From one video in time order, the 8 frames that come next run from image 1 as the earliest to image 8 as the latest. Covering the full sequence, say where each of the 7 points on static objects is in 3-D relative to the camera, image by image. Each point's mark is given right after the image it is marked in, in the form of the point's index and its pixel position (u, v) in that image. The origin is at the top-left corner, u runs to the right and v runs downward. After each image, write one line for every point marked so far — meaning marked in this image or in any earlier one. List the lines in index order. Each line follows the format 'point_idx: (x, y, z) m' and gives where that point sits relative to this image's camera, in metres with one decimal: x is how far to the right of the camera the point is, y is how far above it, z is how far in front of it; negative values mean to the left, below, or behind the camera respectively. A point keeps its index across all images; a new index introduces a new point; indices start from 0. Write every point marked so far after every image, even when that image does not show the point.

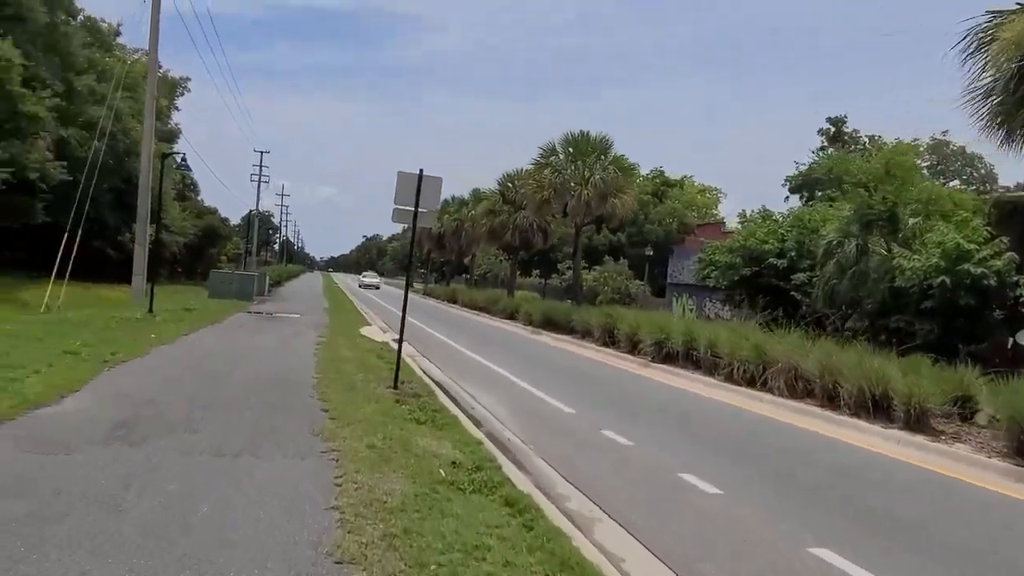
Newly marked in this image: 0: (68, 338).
0: (-6.7, -0.8, +11.0) m
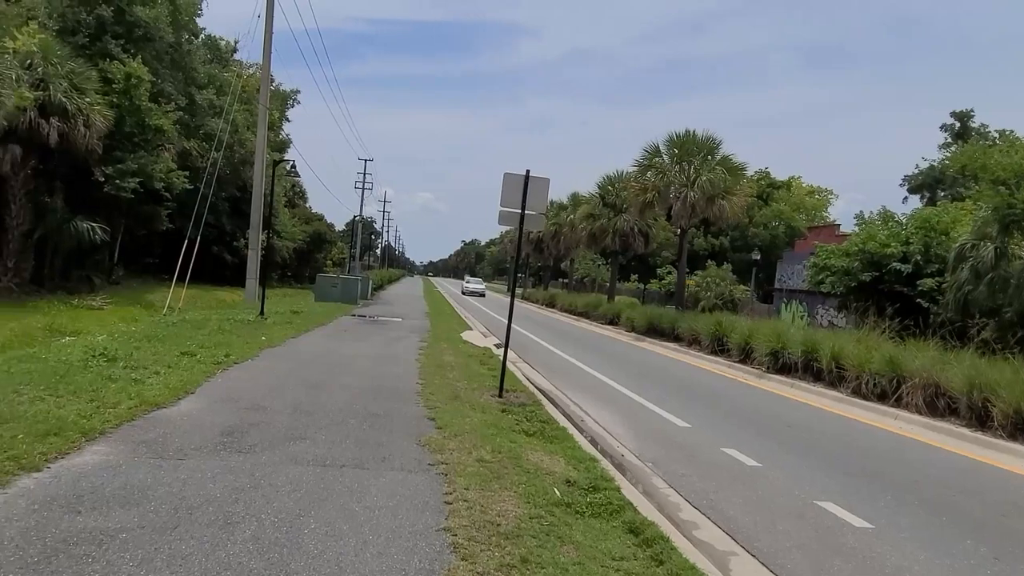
0: (-5.1, -0.8, +11.4) m
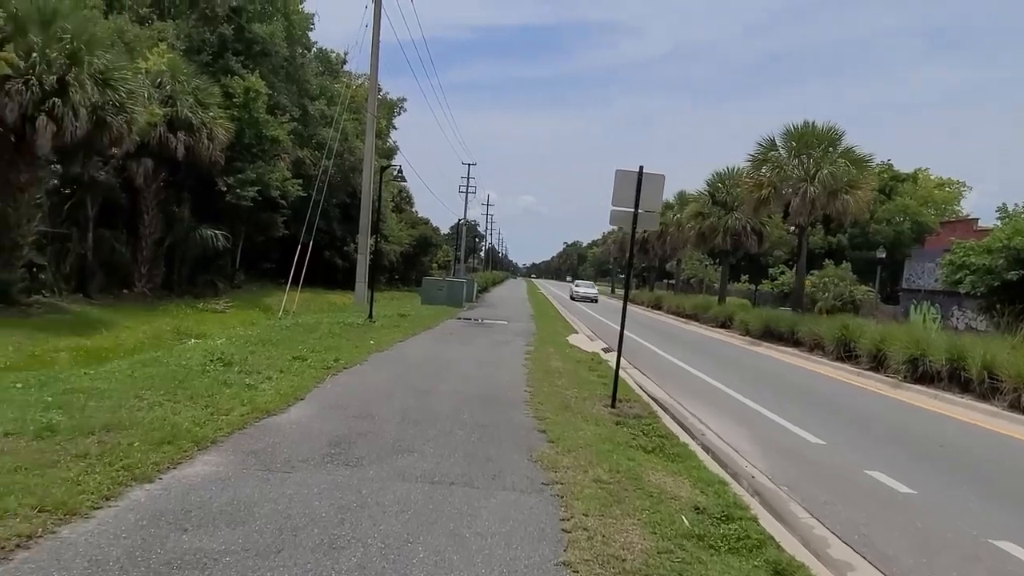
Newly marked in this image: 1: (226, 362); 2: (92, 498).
0: (-3.4, -0.9, +11.5) m
1: (-3.5, -0.9, +9.0) m
2: (-2.3, -1.1, +4.0) m
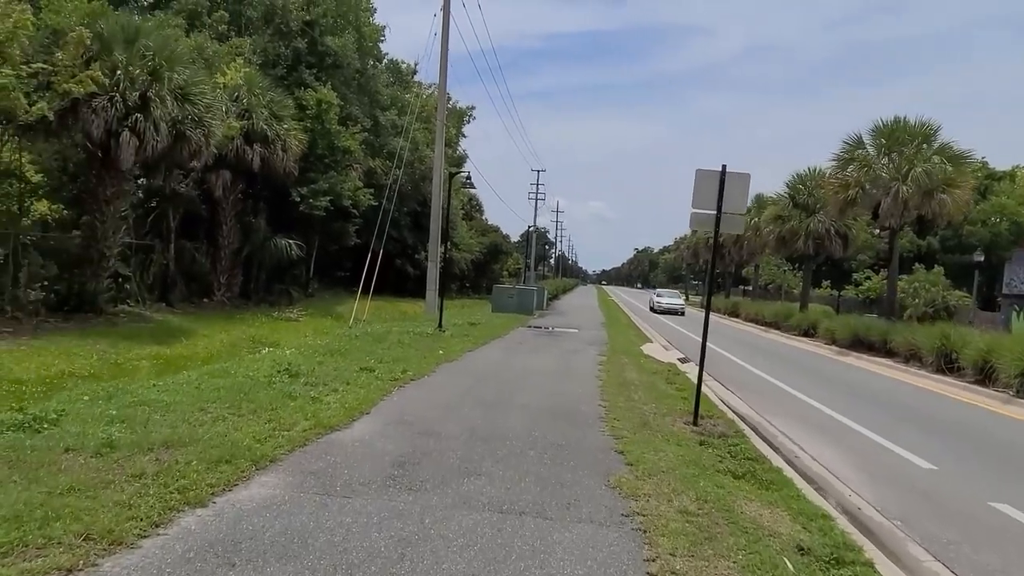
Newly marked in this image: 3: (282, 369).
0: (-2.3, -1.0, +11.4) m
1: (-2.7, -1.0, +8.9) m
2: (-1.9, -1.2, +3.7) m
3: (-2.9, -1.0, +9.2) m
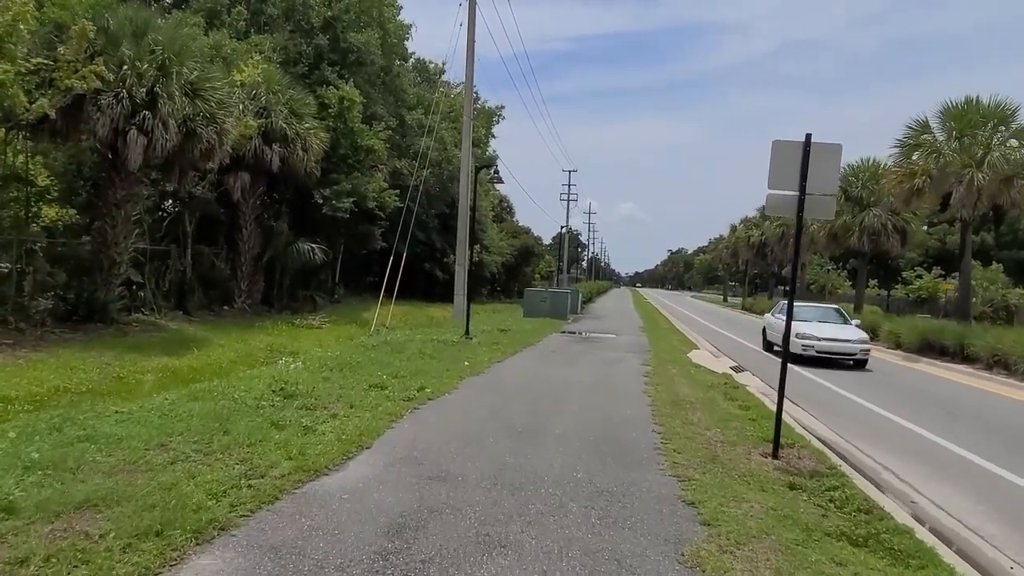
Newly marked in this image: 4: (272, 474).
0: (-1.8, -1.1, +10.0) m
1: (-2.3, -1.1, +7.6) m
2: (-1.8, -1.2, +2.4) m
3: (-2.5, -1.1, +7.9) m
4: (-1.6, -1.2, +4.8) m
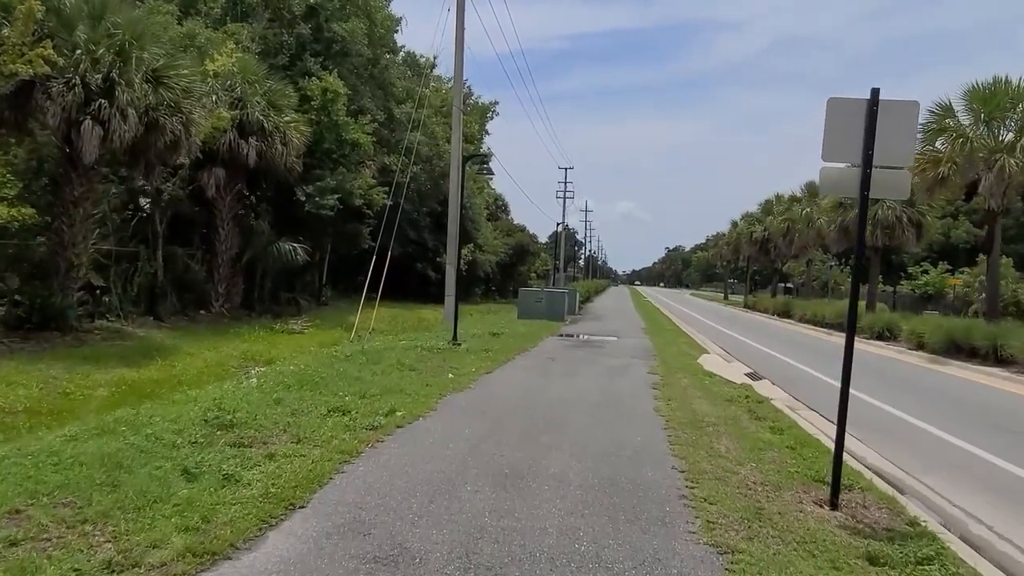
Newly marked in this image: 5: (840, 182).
0: (-1.9, -1.1, +8.6) m
1: (-2.4, -1.1, +6.2) m
2: (-1.9, -1.3, +1.0) m
3: (-2.6, -1.1, +6.5) m
4: (-1.7, -1.3, +3.3) m
5: (+2.2, +0.7, +4.8) m
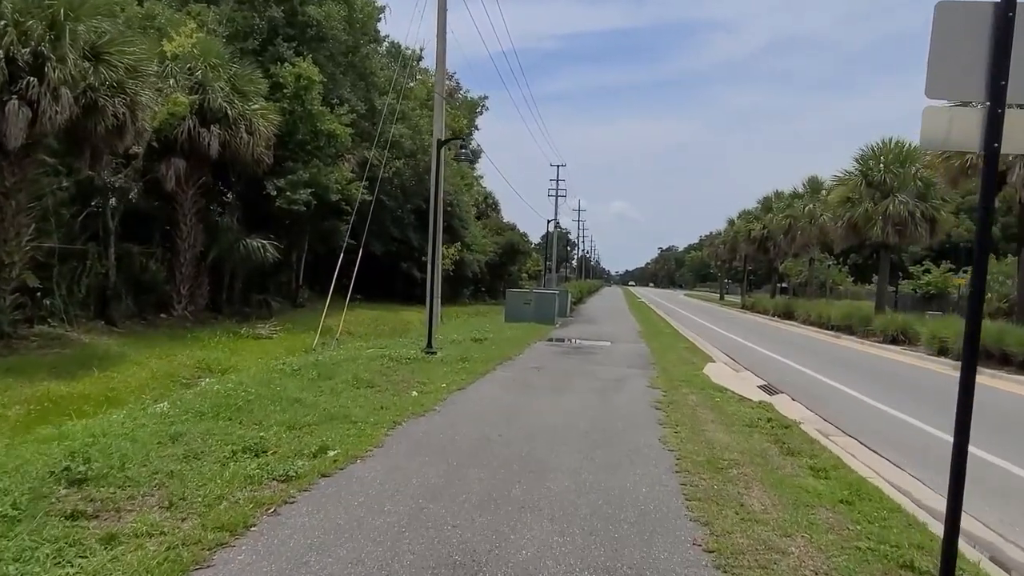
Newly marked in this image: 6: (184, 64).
0: (-2.2, -1.2, +7.0) m
1: (-2.7, -1.2, +4.5) m
2: (-2.1, -1.3, -0.7) m
3: (-2.9, -1.1, +4.8) m
4: (-1.9, -1.3, +1.7) m
5: (+1.9, +0.7, +3.2) m
6: (-8.7, +6.0, +19.4) m
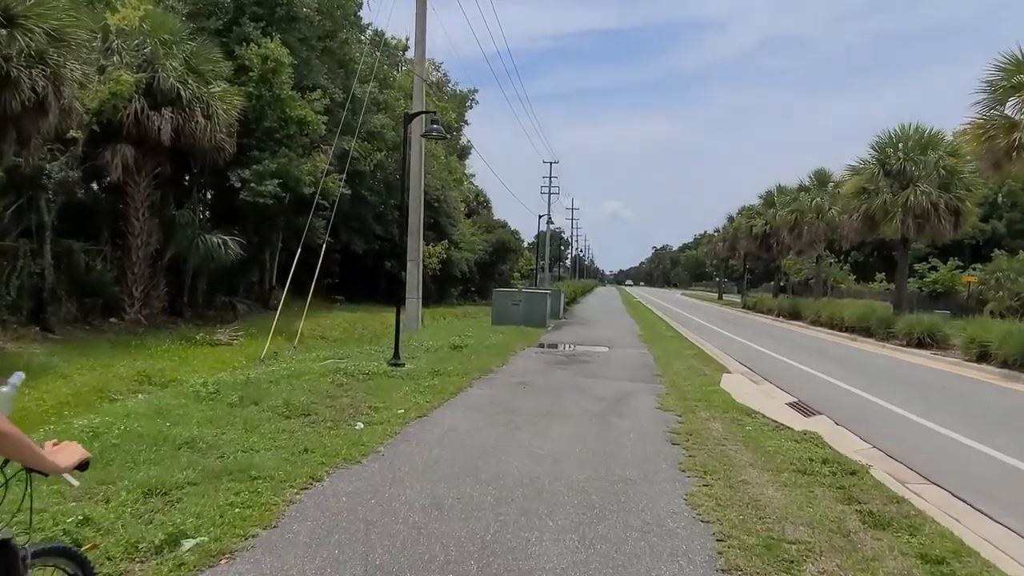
0: (-2.4, -1.2, +5.0) m
1: (-2.9, -1.2, +2.5) m
2: (-2.2, -1.3, -2.7) m
3: (-3.1, -1.2, +2.8) m
4: (-2.1, -1.3, -0.3) m
5: (+1.7, +0.7, +1.3) m
6: (-9.1, +6.0, +17.3) m
